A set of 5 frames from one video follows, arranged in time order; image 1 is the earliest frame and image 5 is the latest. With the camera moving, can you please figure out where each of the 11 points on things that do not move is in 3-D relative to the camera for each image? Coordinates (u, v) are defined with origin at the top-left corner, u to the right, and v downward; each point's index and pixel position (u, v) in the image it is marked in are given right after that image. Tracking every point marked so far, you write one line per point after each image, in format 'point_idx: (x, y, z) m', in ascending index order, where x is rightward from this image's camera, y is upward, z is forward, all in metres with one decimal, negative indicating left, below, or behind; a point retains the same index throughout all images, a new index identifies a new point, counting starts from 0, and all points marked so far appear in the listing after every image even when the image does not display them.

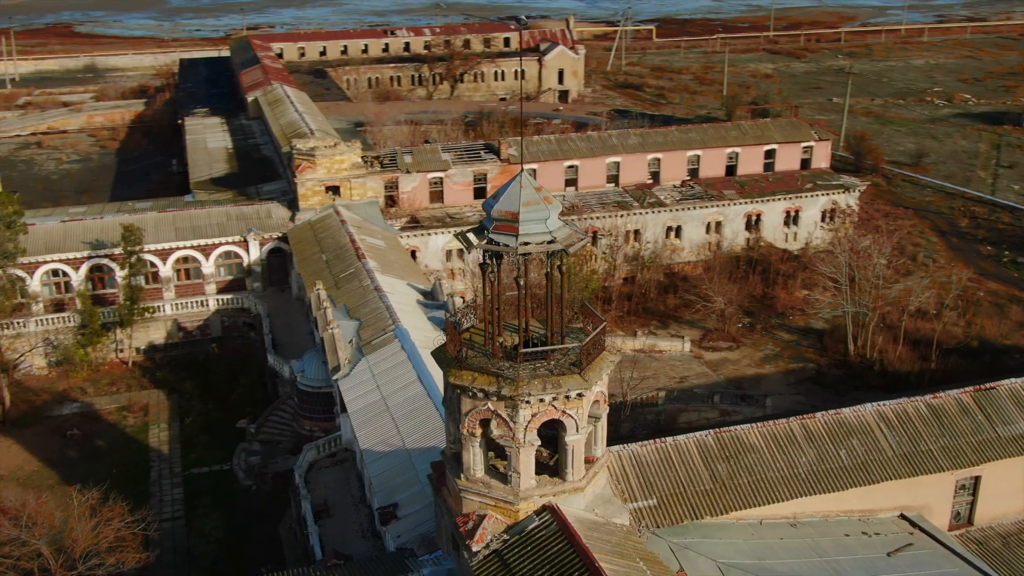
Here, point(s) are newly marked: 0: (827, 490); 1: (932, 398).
0: (+5.2, -3.3, +17.1) m
1: (+7.6, -2.0, +18.6) m
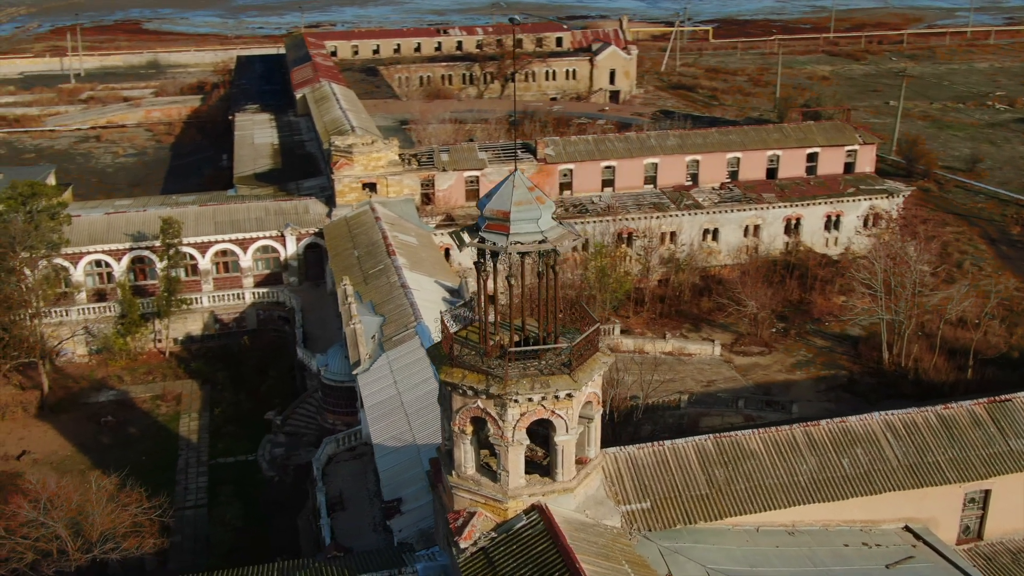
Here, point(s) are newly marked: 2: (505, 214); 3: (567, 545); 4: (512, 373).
0: (+5.1, -3.4, +16.8) m
1: (+7.6, -2.1, +18.2) m
2: (-0.1, +1.1, +14.6) m
3: (+0.8, -3.6, +14.3) m
4: (0.0, -1.2, +14.8) m
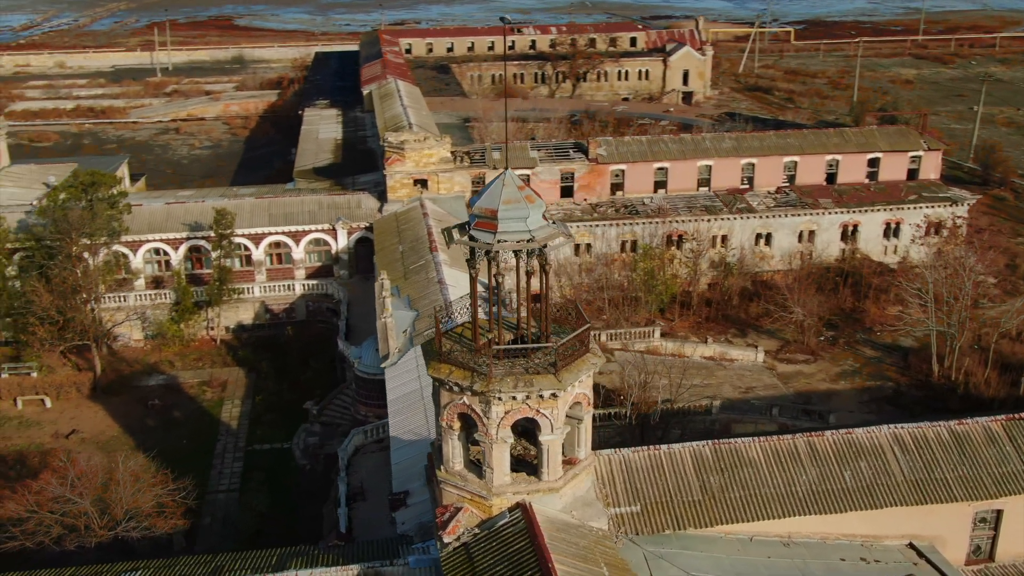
0: (+5.0, -3.6, +16.5) m
1: (+7.6, -2.3, +17.7) m
2: (-0.3, +1.1, +14.7) m
3: (+0.4, -3.6, +14.3) m
4: (-0.2, -1.2, +14.8) m
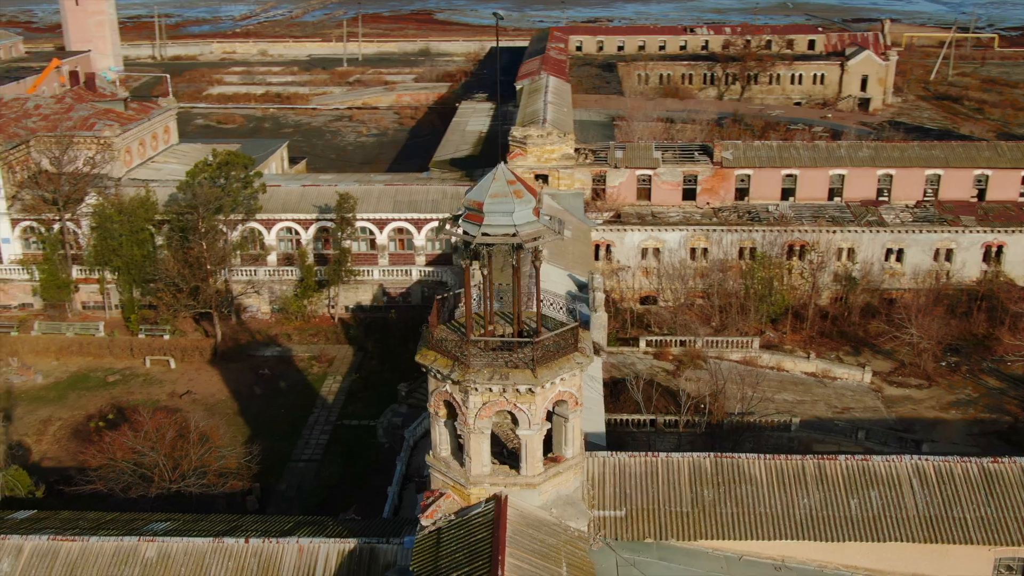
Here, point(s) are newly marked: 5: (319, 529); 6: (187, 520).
0: (+4.7, -3.8, +15.7) m
1: (+7.6, -2.8, +16.4) m
2: (-0.5, +1.2, +14.9) m
3: (-0.2, -3.5, +14.4) m
4: (-0.5, -1.0, +15.0) m
5: (-3.4, -4.3, +18.4) m
6: (-6.0, -4.3, +18.9) m
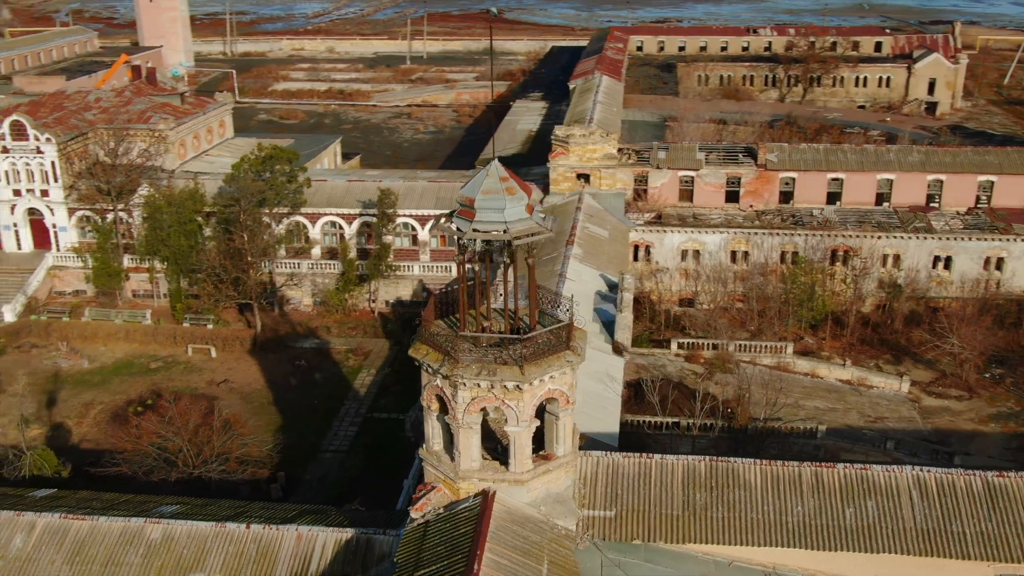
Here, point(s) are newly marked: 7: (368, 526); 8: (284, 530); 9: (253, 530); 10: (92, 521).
0: (+4.5, -3.9, +15.4) m
1: (+7.4, -2.9, +15.9) m
2: (-0.6, +1.3, +14.9) m
3: (-0.4, -3.4, +14.5) m
4: (-0.7, -1.0, +15.1) m
5: (-3.4, -4.1, +18.7) m
6: (-5.9, -4.1, +19.4) m
7: (-2.5, -4.2, +18.0) m
8: (-3.9, -4.2, +17.8) m
9: (-4.5, -4.2, +17.8) m
10: (-7.4, -4.1, +18.1) m
